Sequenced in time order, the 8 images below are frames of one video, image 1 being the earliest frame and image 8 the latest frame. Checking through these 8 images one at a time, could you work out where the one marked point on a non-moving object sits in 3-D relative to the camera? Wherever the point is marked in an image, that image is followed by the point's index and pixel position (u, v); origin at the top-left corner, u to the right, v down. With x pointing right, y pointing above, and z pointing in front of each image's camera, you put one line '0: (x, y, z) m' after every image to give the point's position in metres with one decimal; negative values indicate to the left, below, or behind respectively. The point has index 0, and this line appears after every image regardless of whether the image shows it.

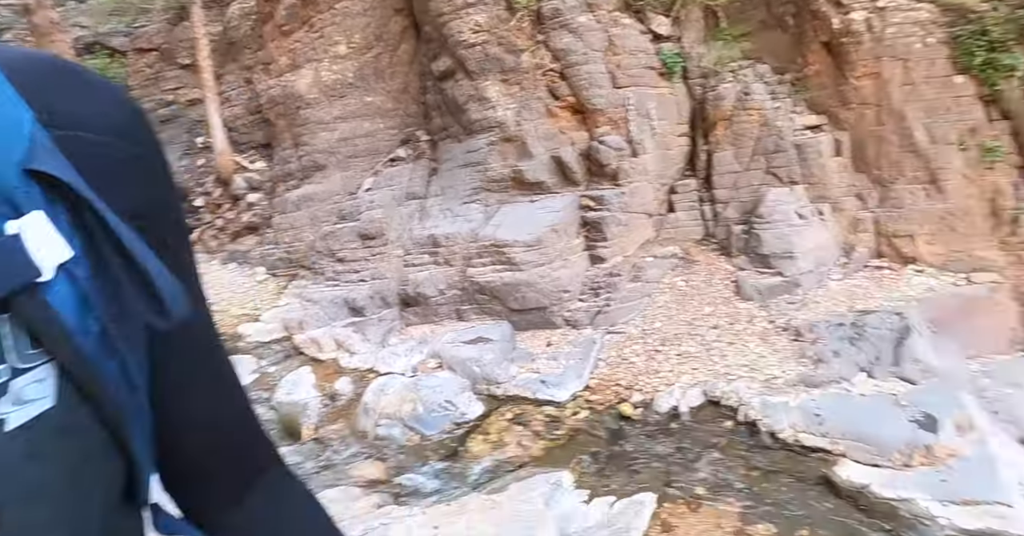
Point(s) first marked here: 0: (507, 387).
0: (0.0, -0.8, +4.4) m
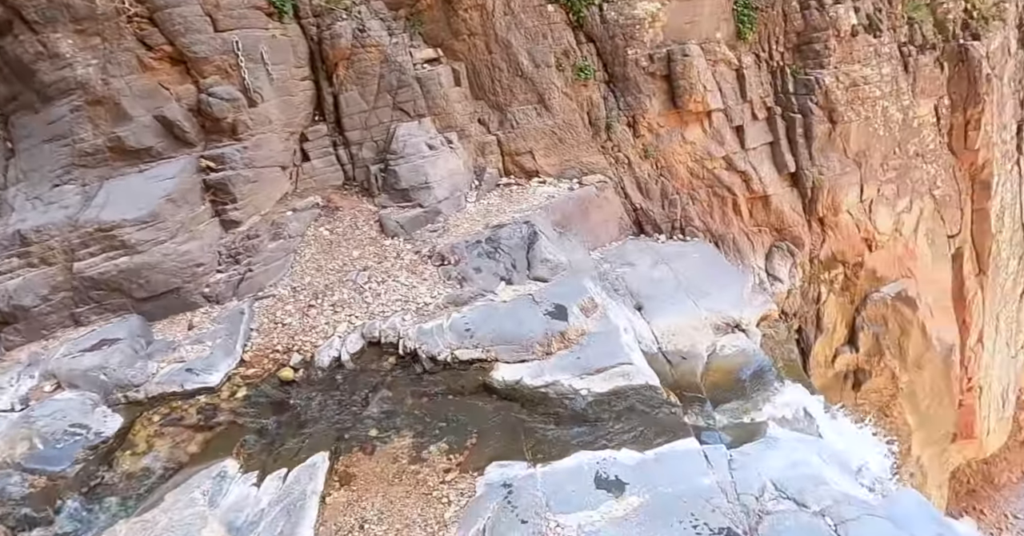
0: (-2.2, -0.7, +3.8) m
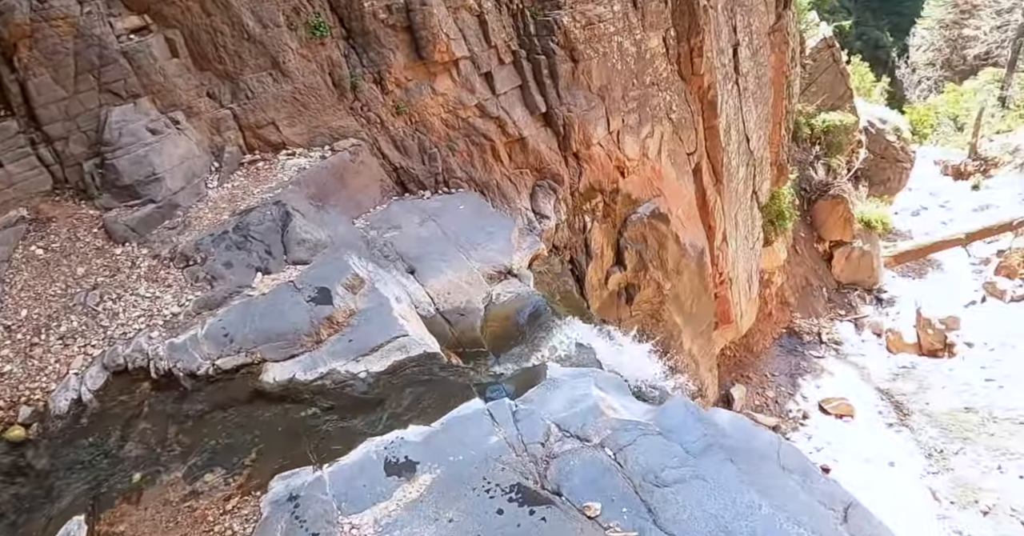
0: (-3.3, -1.1, +2.8) m
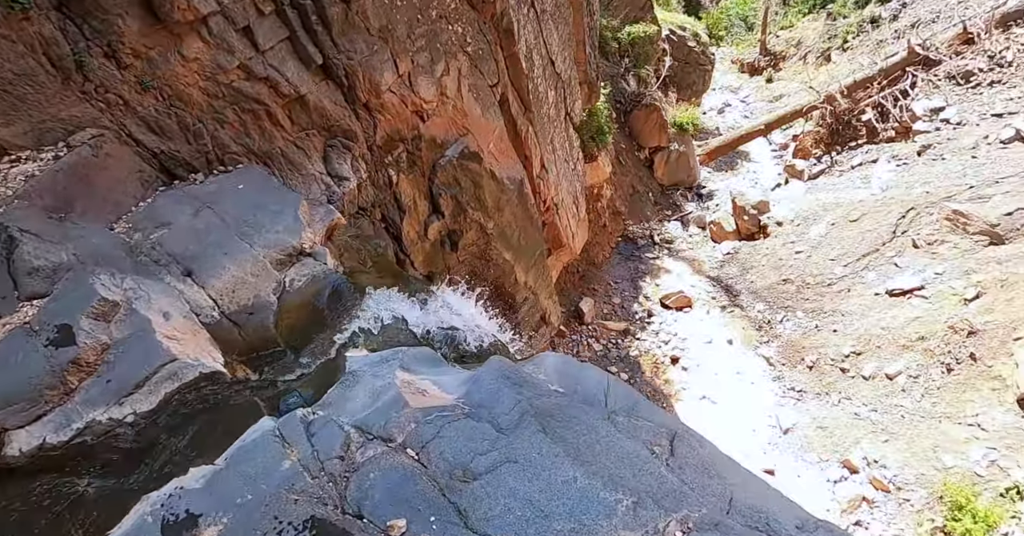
0: (-3.8, -1.7, +1.9) m
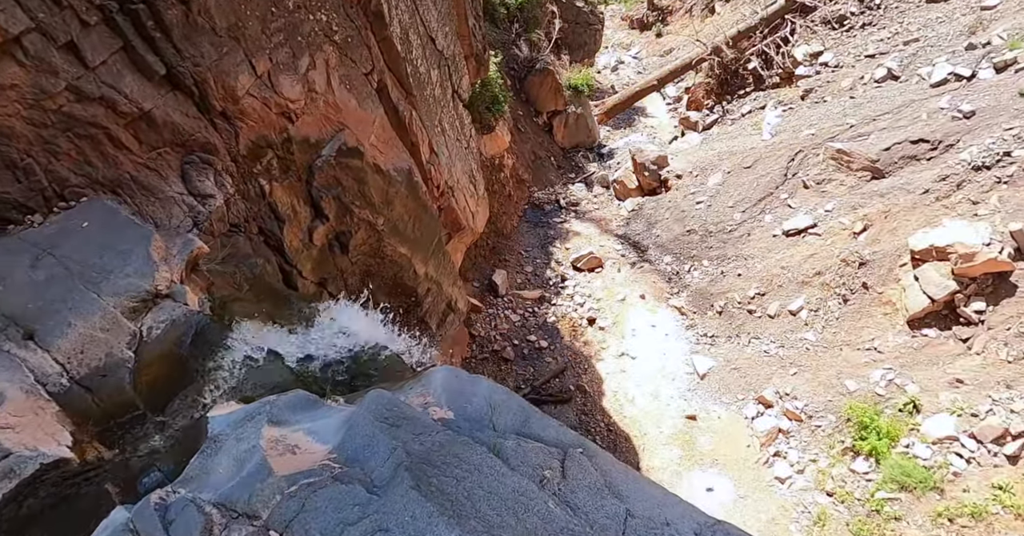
0: (-4.0, -2.3, +1.4) m
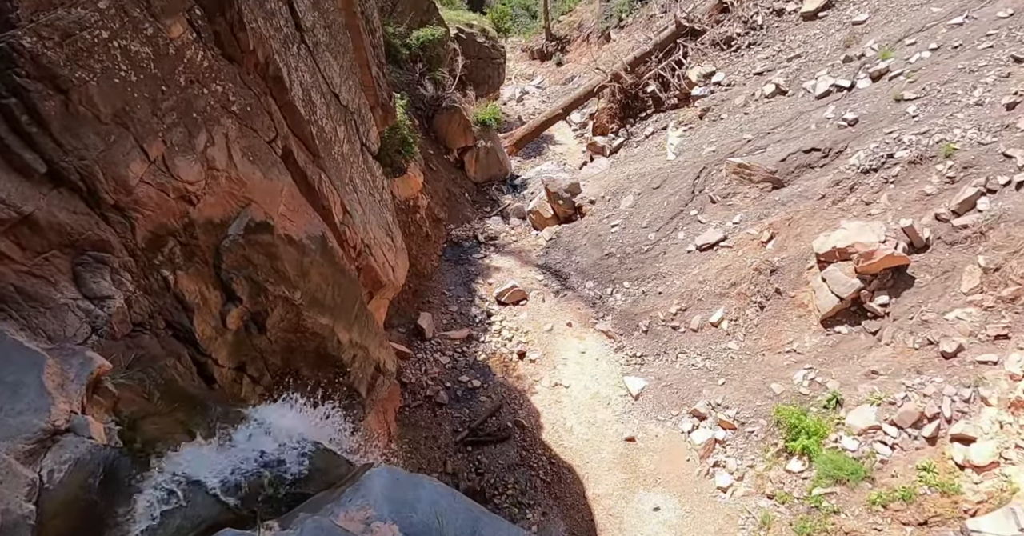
0: (-3.9, -3.0, +0.8) m
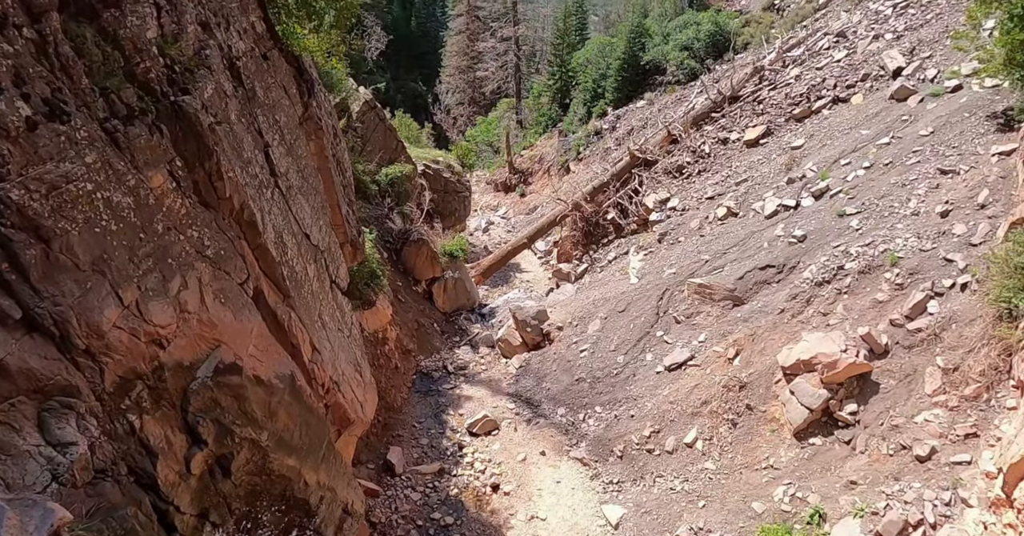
0: (-3.8, -3.3, +0.2) m
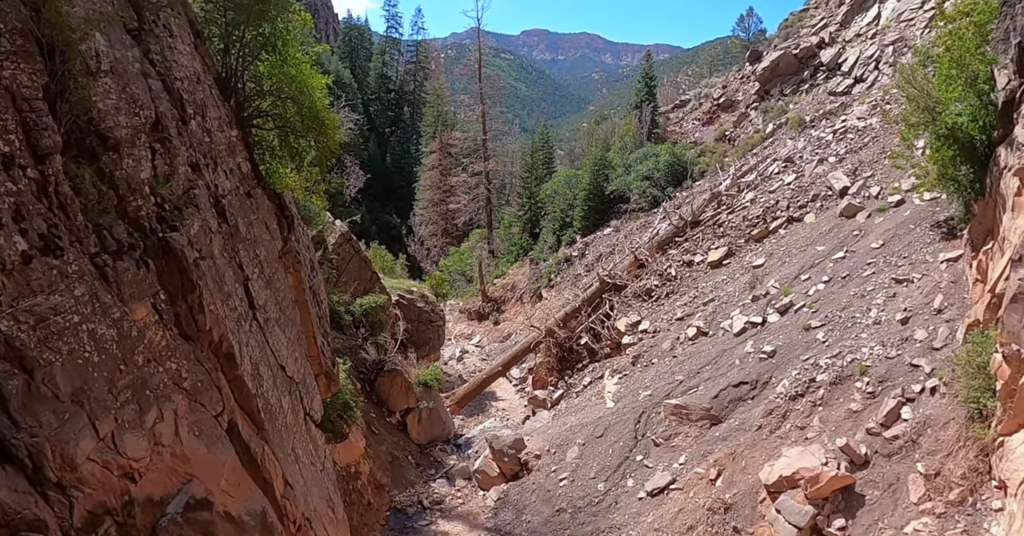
0: (-3.7, -3.3, -0.4) m
